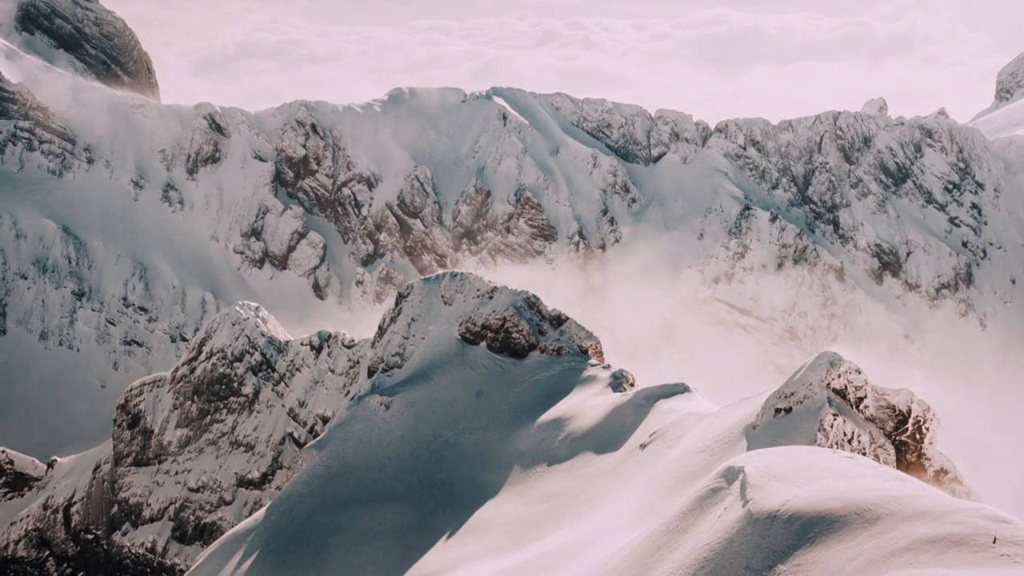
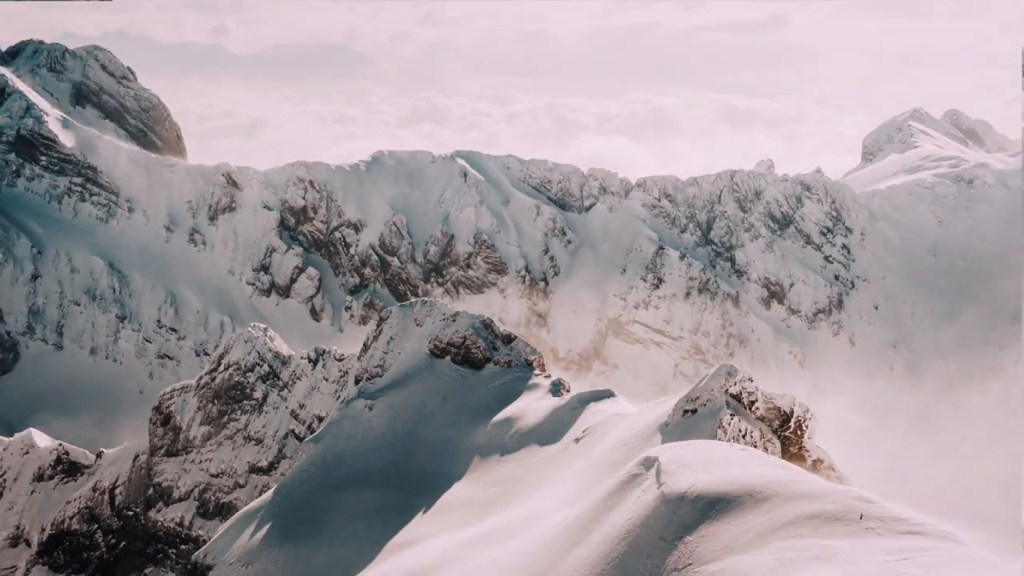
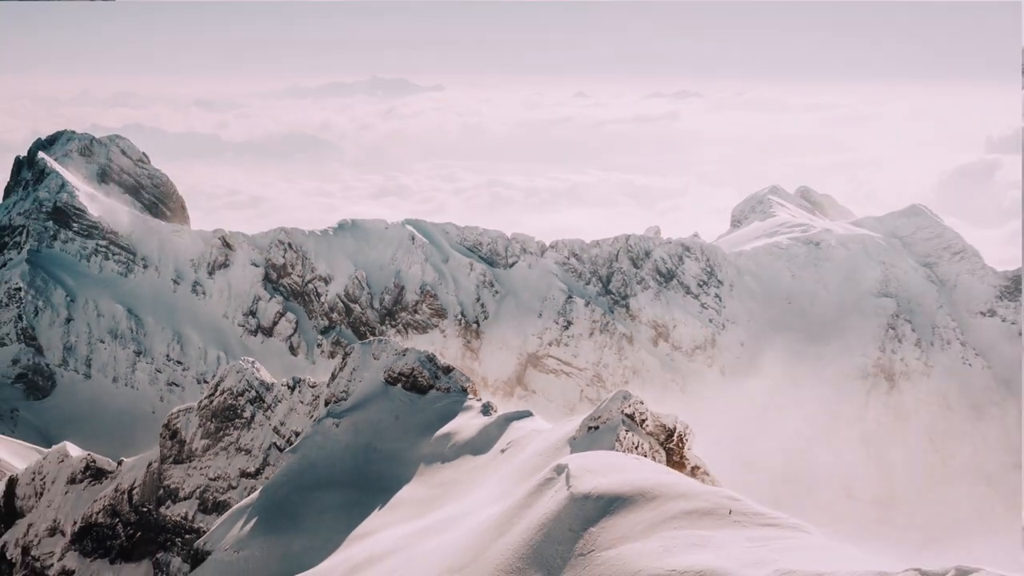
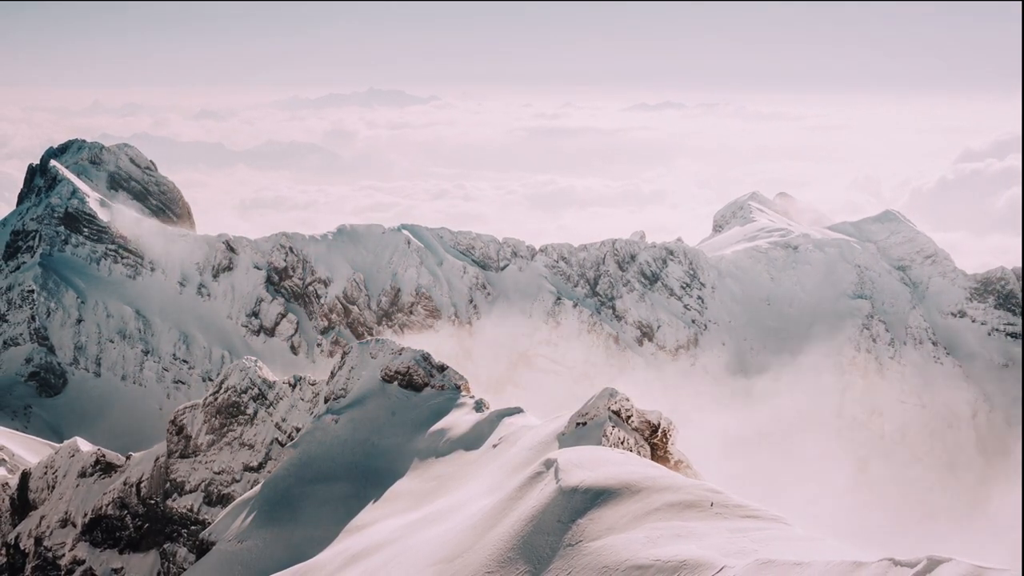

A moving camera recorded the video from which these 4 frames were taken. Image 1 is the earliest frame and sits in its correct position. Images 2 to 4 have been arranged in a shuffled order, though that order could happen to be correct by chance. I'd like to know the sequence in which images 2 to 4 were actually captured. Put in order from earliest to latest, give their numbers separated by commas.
2, 3, 4
